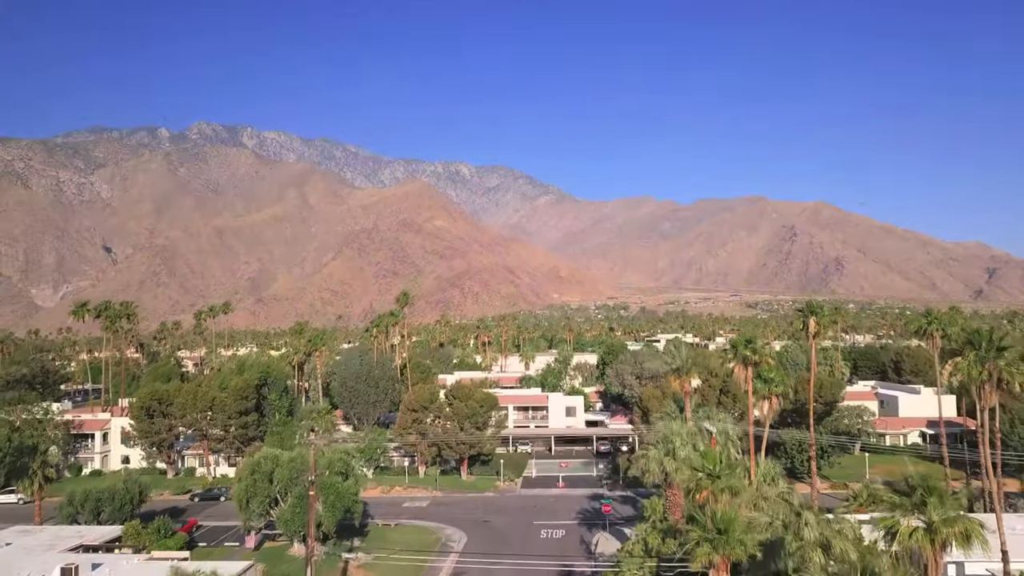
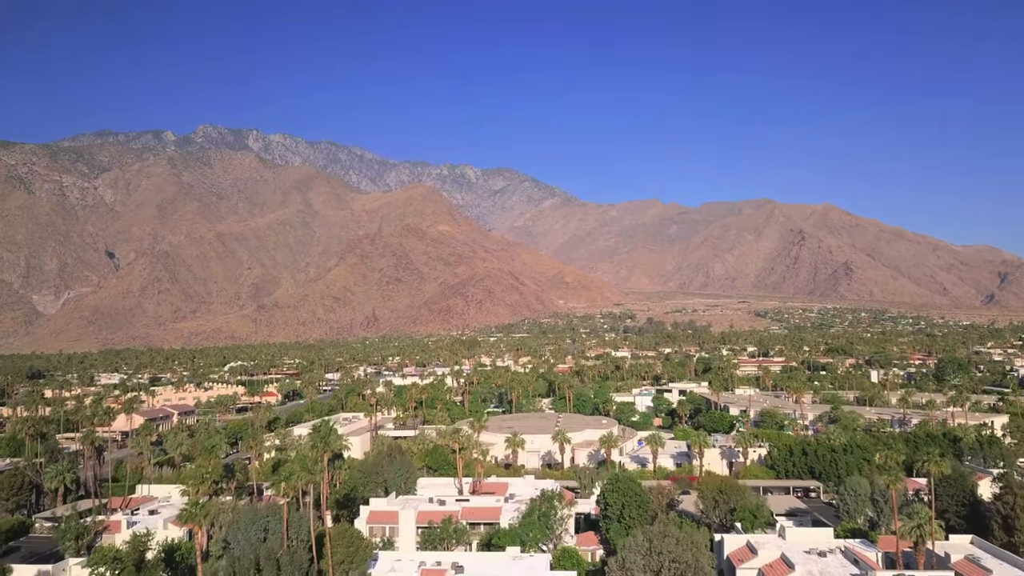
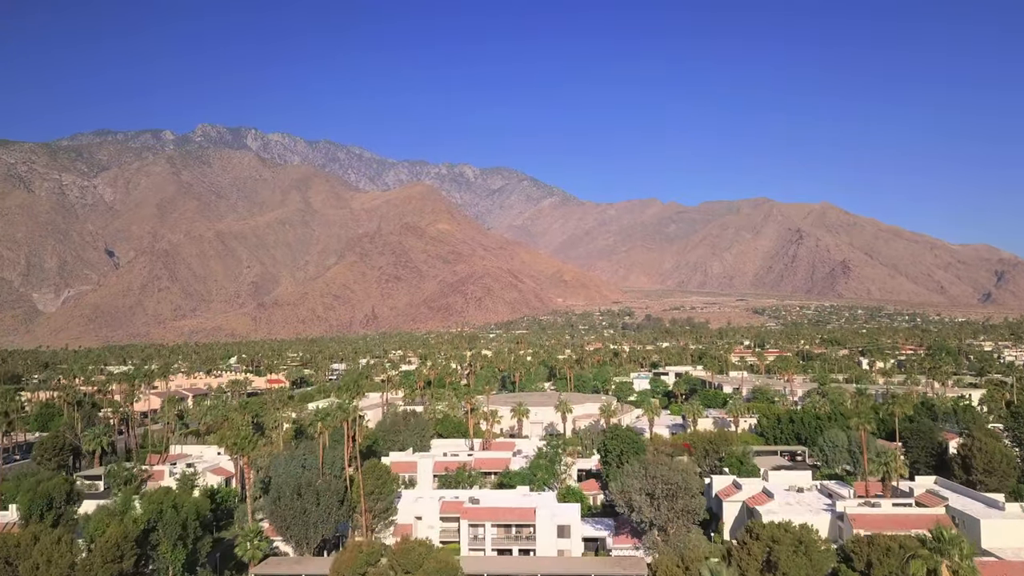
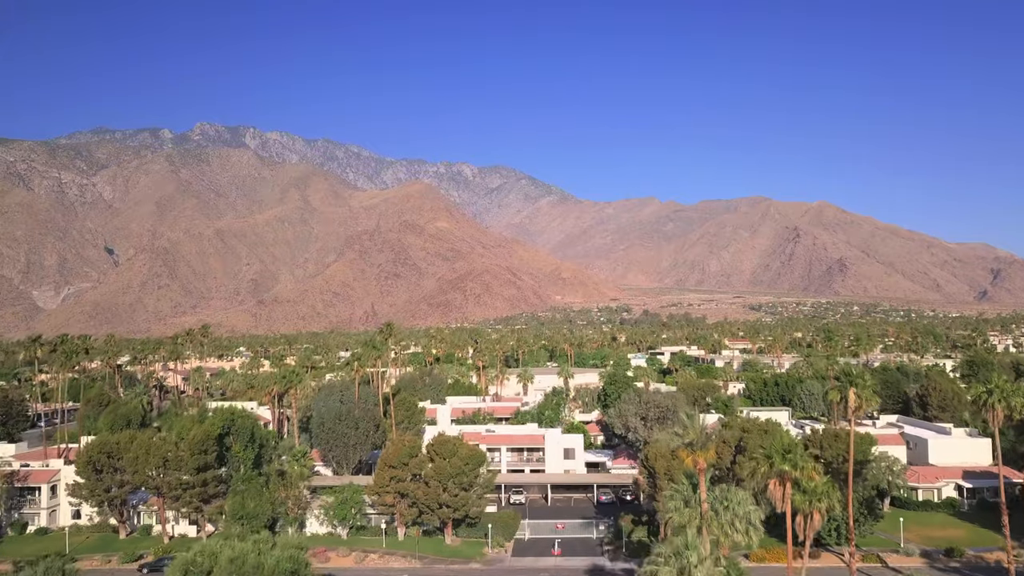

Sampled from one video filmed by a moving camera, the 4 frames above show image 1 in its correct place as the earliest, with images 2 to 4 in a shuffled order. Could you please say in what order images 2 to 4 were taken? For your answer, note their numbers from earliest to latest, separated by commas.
4, 3, 2
